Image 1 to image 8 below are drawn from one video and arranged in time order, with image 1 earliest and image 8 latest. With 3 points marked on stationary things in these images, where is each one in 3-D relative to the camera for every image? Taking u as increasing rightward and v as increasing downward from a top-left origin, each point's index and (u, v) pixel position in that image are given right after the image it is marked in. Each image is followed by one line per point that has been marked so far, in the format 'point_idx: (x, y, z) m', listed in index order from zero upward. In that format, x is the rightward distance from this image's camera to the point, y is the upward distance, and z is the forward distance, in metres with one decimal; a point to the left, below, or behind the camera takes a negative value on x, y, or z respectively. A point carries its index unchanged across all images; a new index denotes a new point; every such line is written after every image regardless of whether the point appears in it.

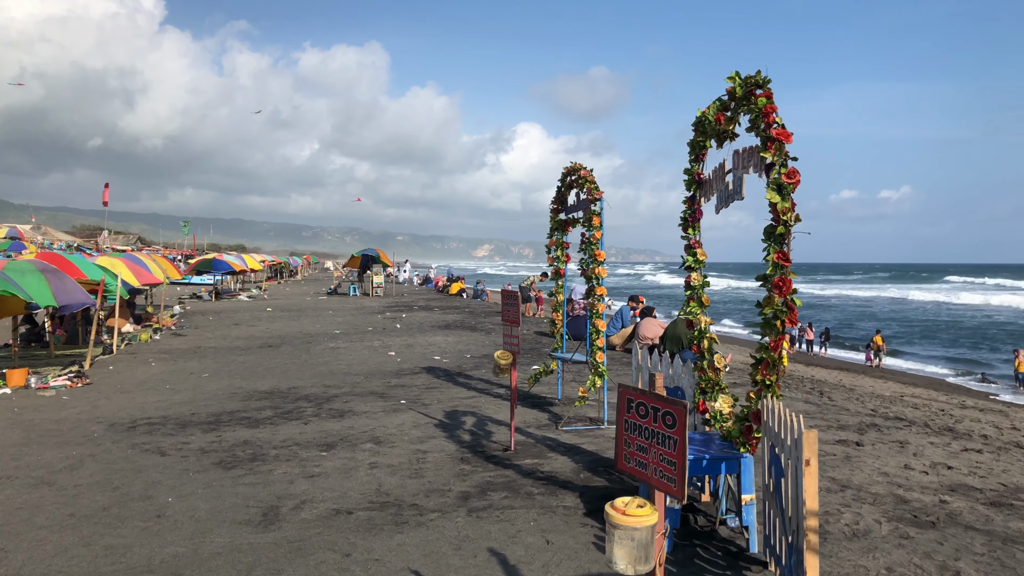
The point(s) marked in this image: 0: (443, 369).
0: (-0.9, -1.1, +12.1) m
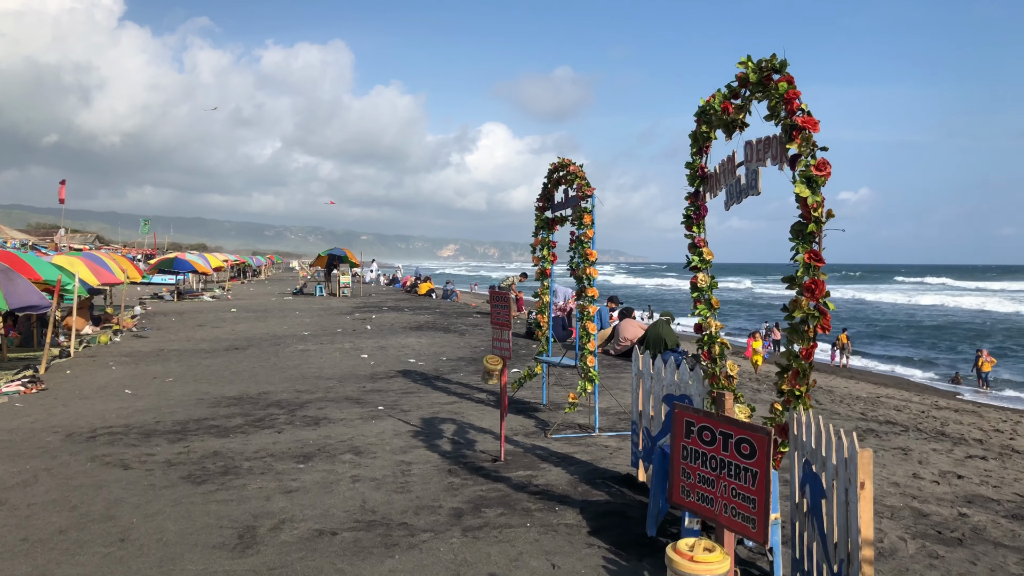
0: (-1.2, -1.1, +11.7) m
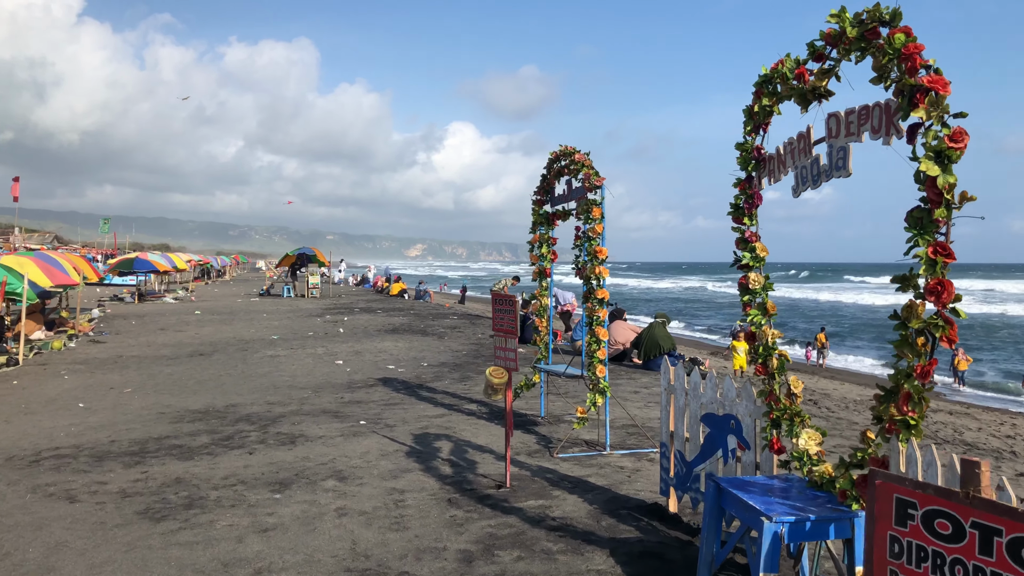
0: (-1.4, -1.2, +10.8) m
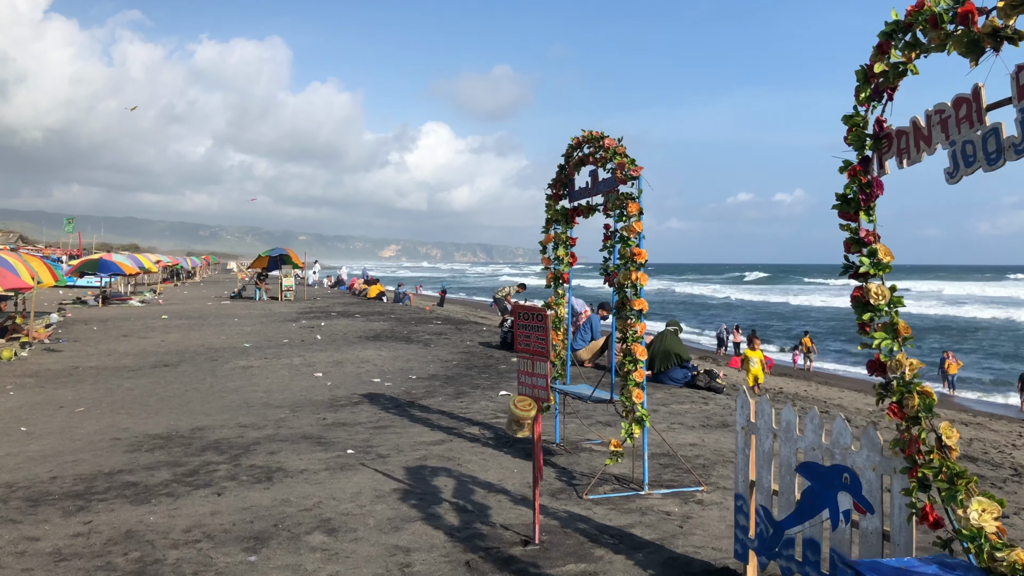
0: (-1.4, -1.2, +9.7) m
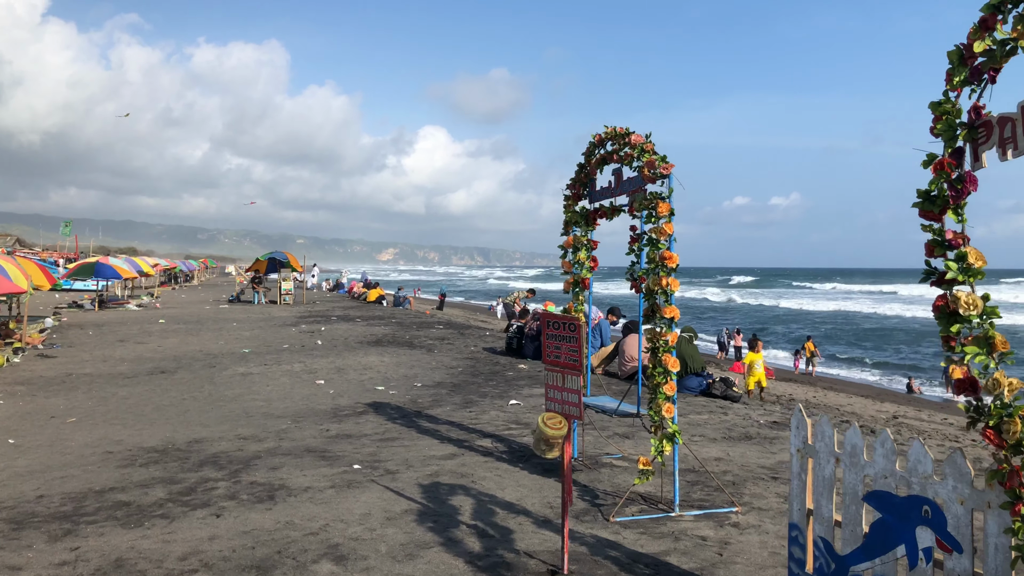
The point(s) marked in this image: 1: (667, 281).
0: (-1.2, -1.3, +9.3) m
1: (+0.9, 0.0, +5.2) m
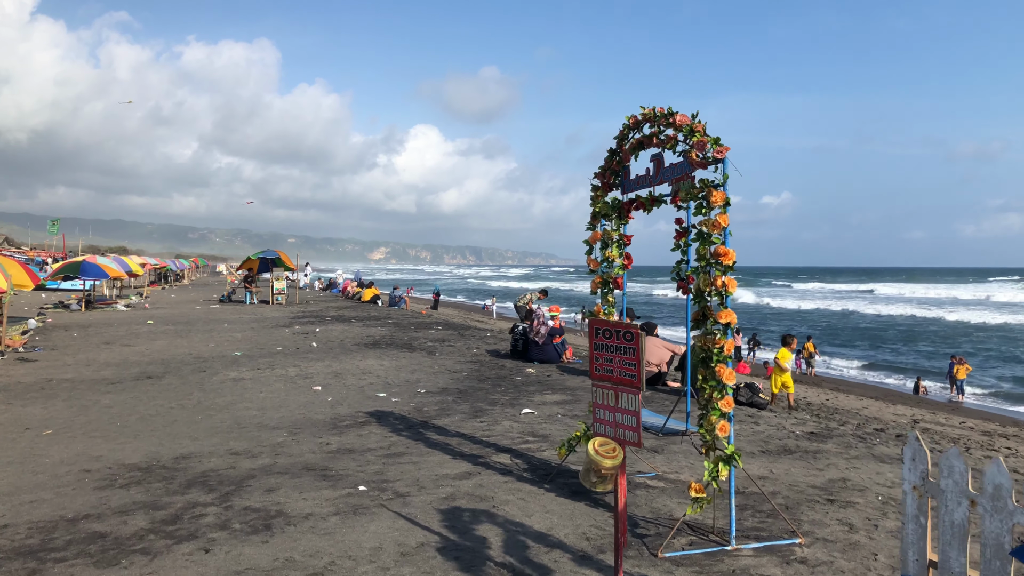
0: (-1.1, -1.3, +8.7) m
1: (+1.1, 0.0, +4.6) m
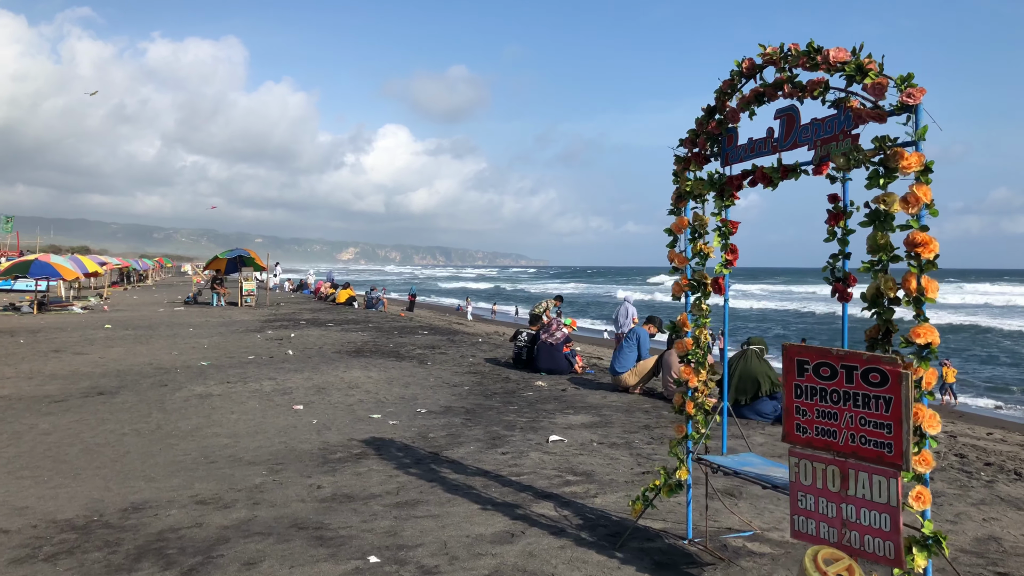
0: (-0.9, -1.3, +7.1) m
1: (+1.5, 0.0, +3.2) m
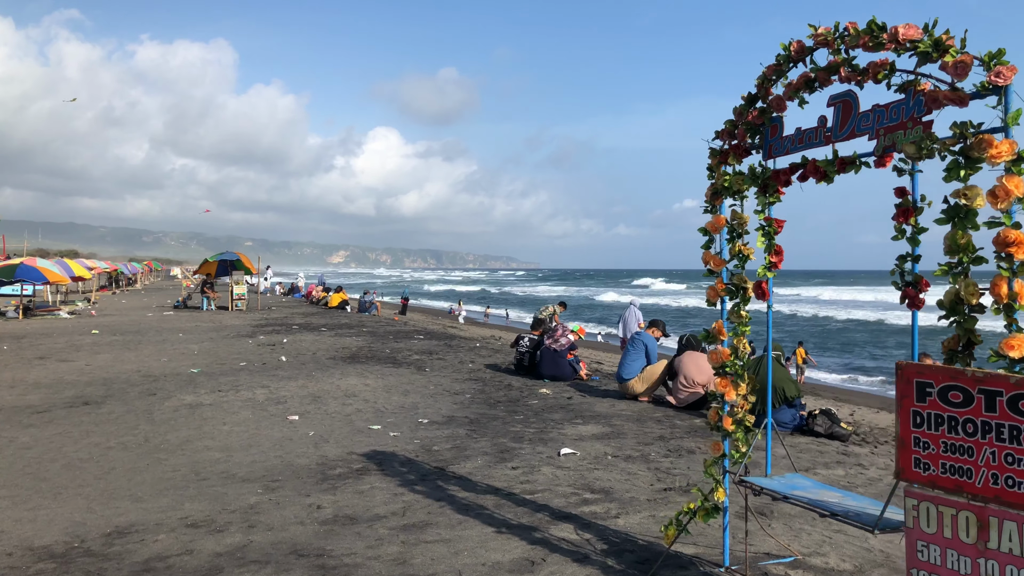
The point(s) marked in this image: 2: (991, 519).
0: (-0.8, -1.3, +6.7) m
1: (+1.6, 0.0, +2.8) m
2: (+1.0, -0.5, +1.9) m
